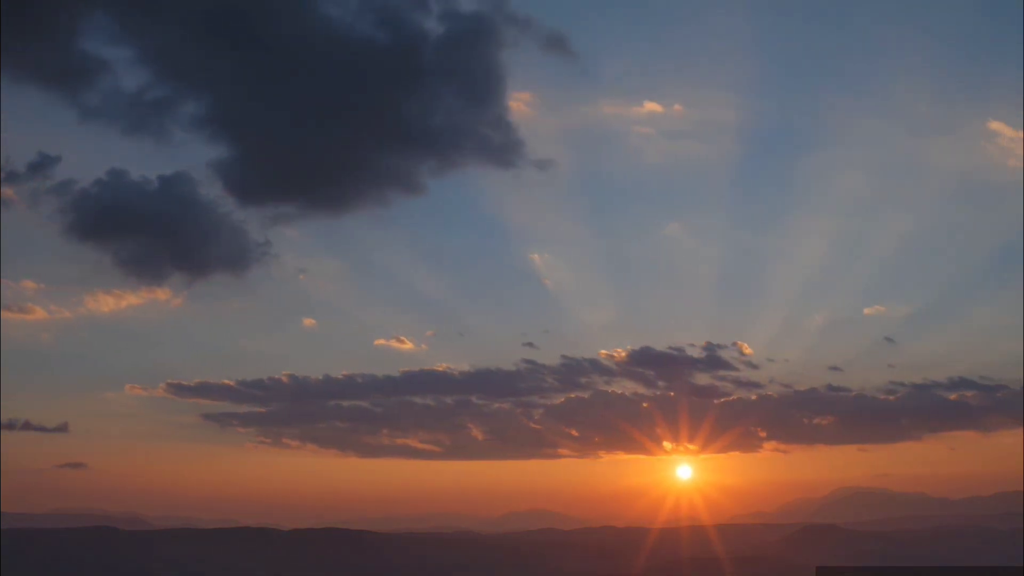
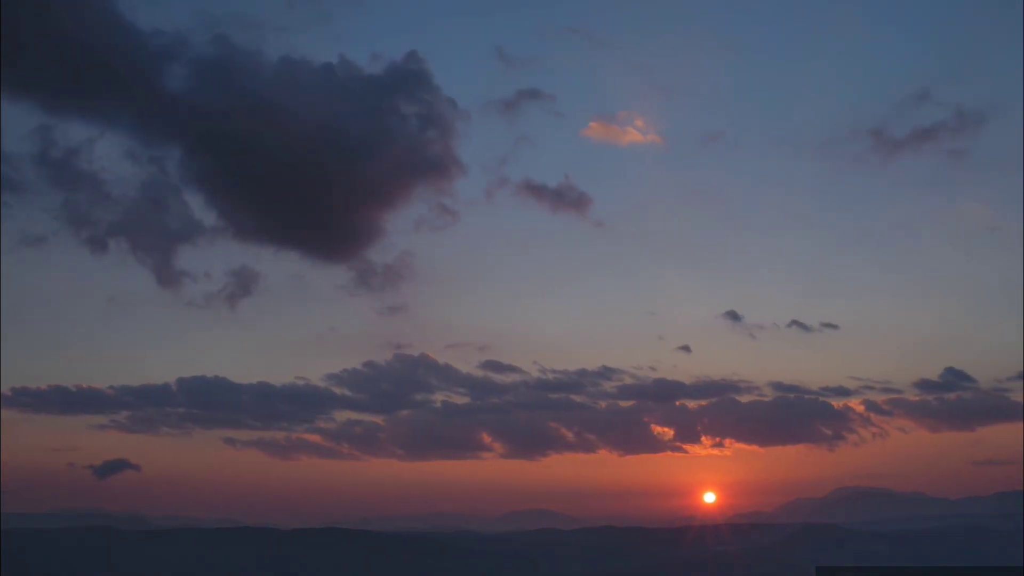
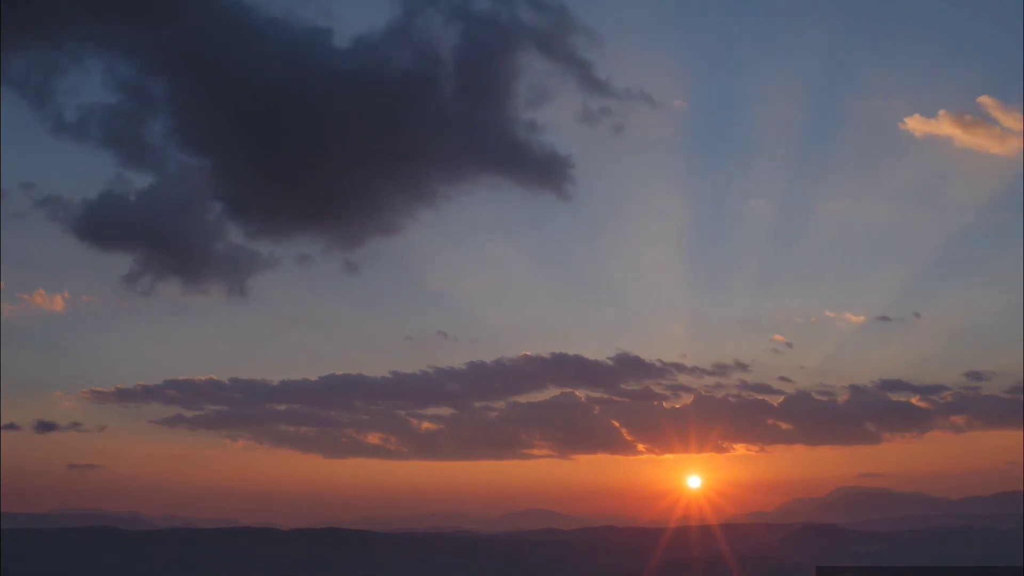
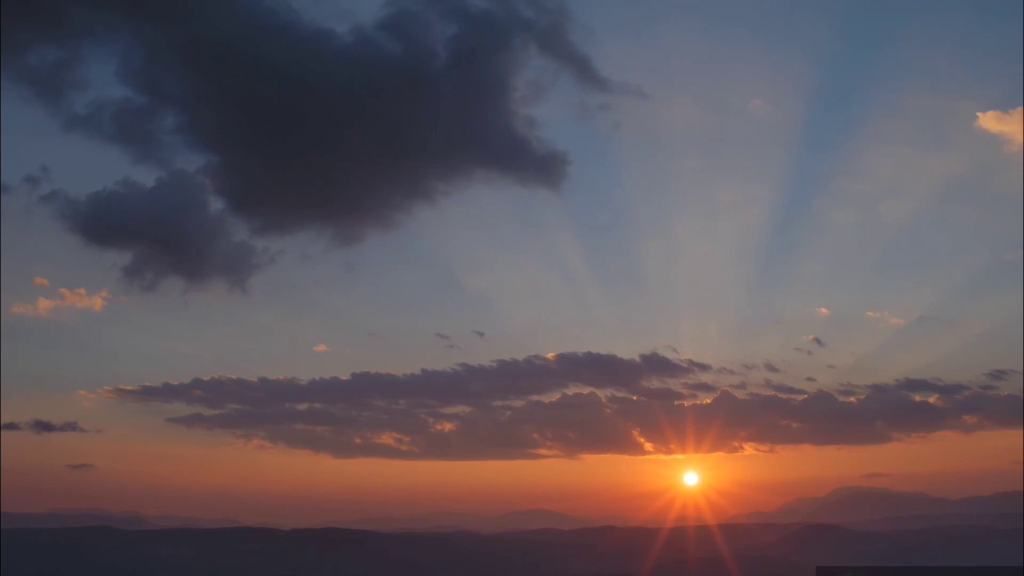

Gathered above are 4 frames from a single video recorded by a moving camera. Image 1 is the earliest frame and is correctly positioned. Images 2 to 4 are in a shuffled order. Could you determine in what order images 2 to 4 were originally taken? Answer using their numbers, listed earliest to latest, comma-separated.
4, 3, 2
